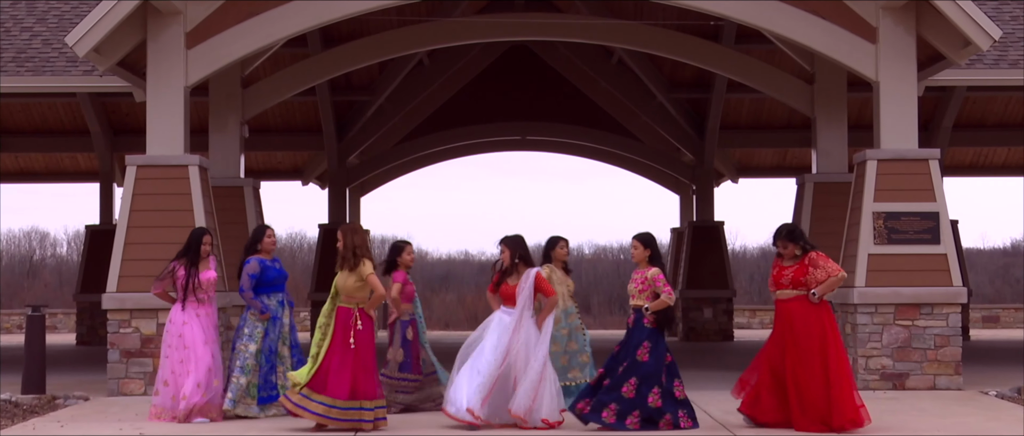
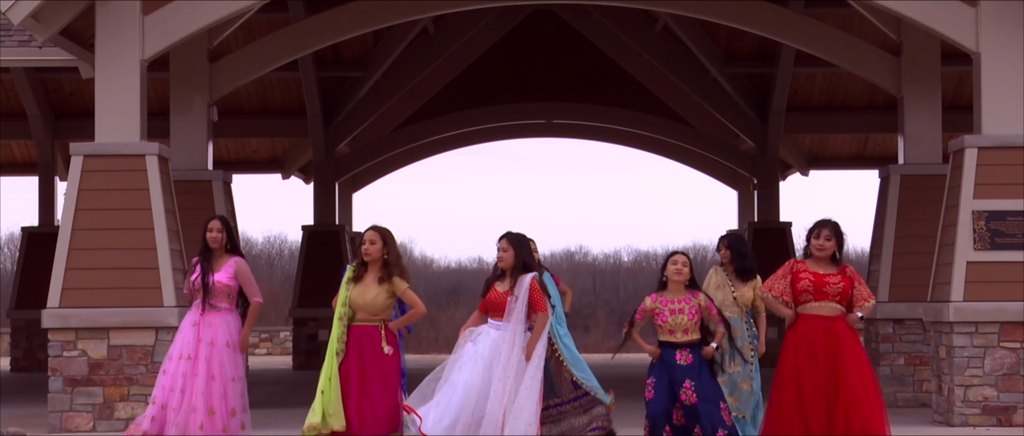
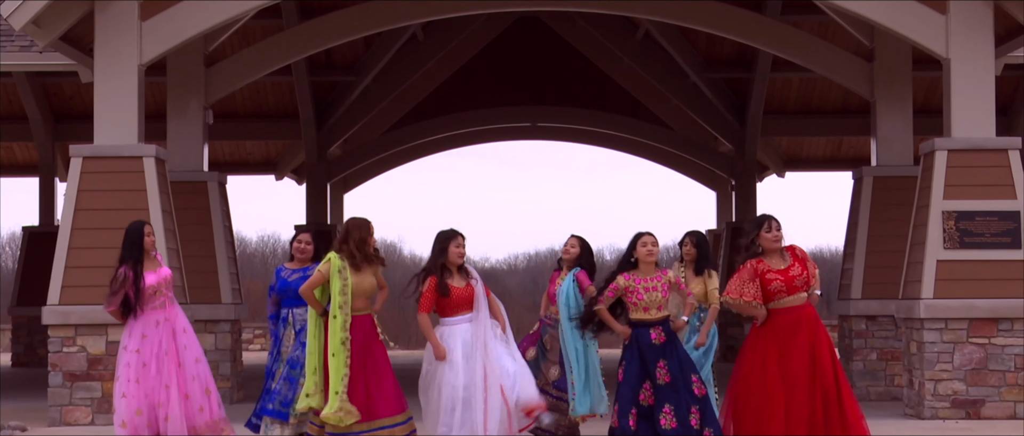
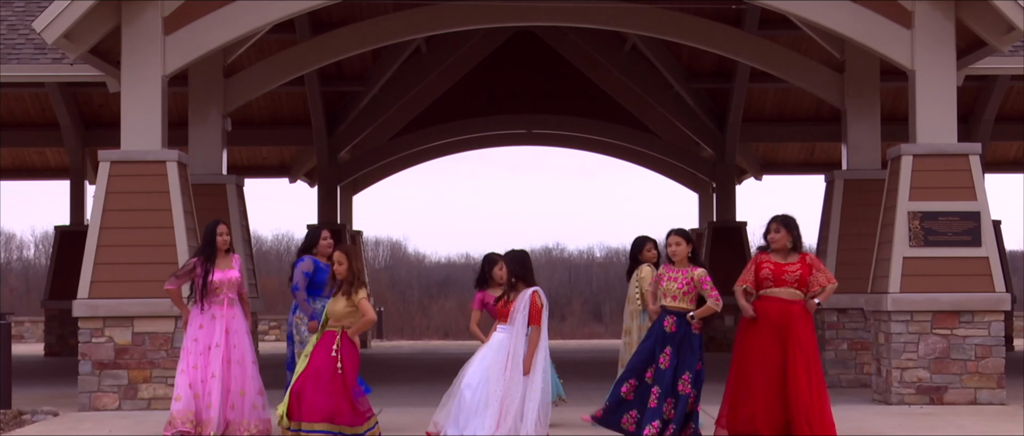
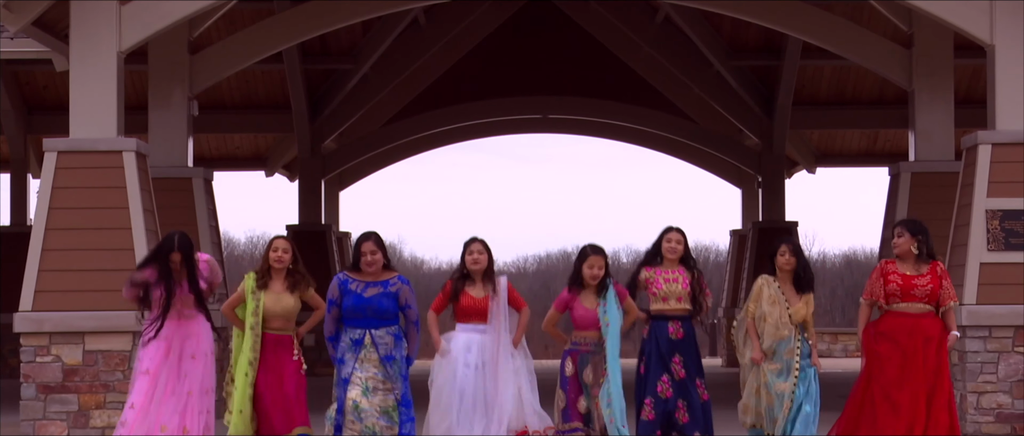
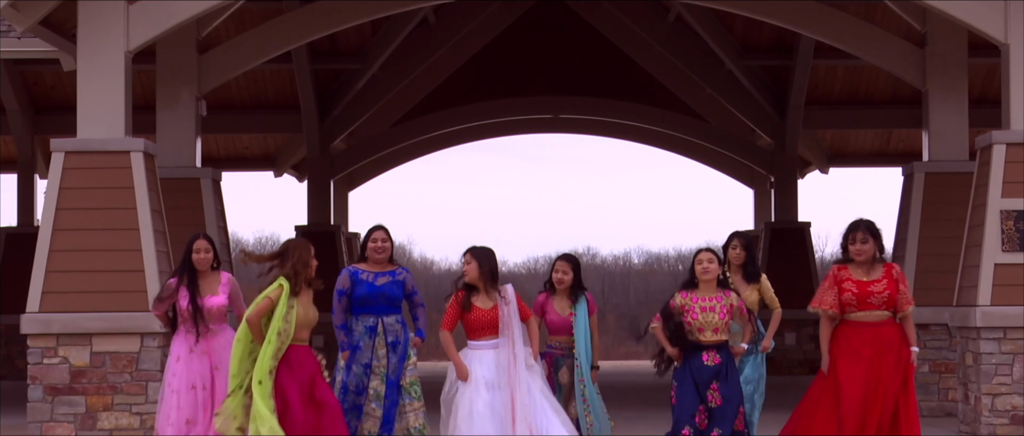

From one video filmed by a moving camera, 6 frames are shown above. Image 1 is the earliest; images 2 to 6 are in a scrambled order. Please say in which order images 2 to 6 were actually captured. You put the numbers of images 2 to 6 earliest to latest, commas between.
4, 3, 2, 6, 5
